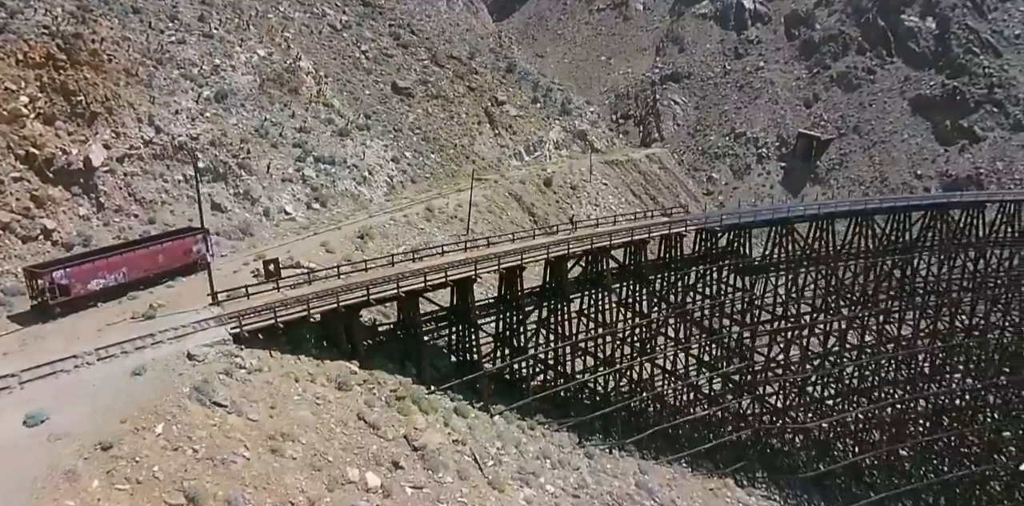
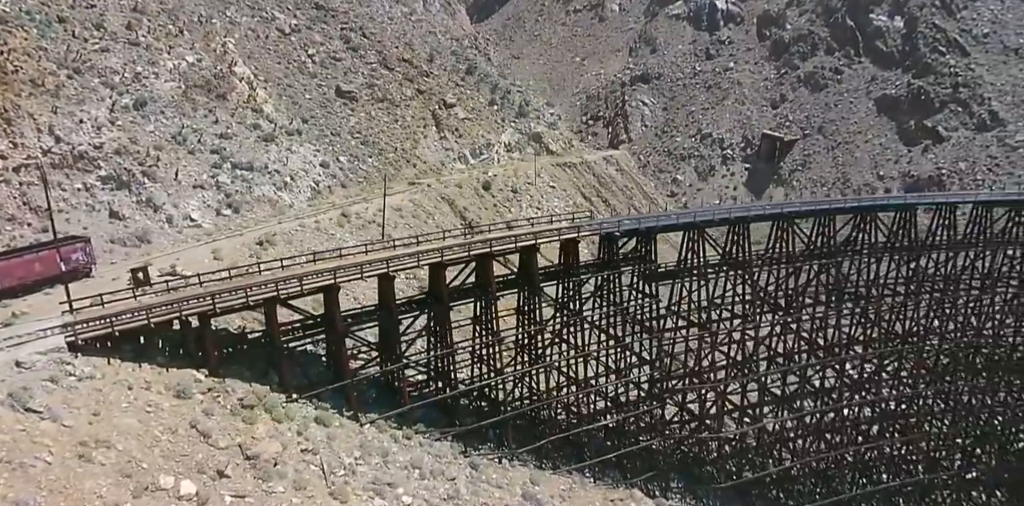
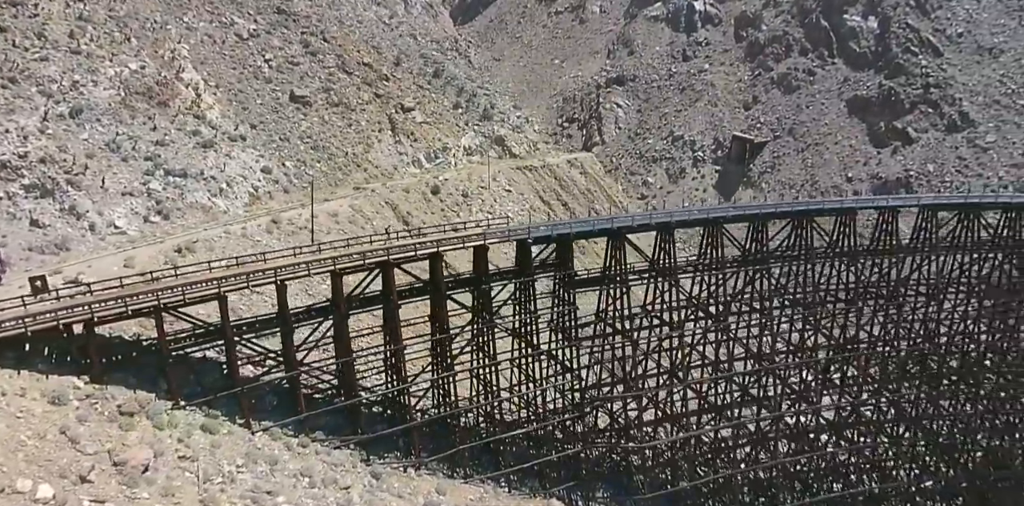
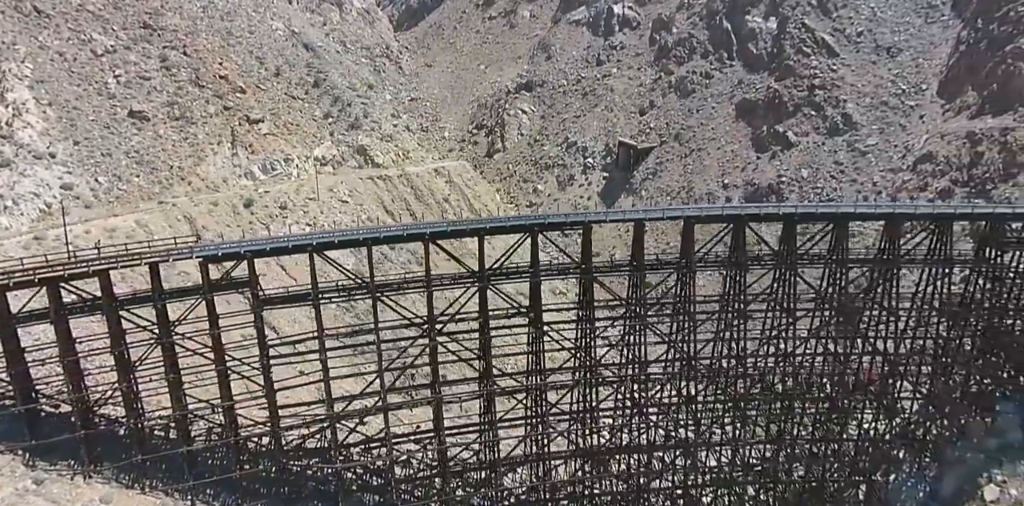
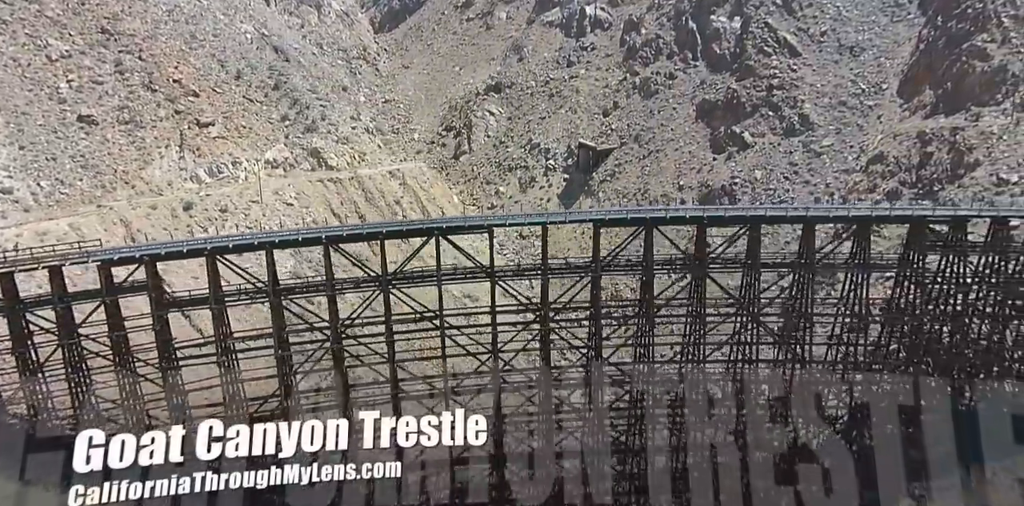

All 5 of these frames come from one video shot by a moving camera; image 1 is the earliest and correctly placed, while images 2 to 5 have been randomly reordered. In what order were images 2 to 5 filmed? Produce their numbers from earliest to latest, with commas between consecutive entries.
2, 3, 4, 5
